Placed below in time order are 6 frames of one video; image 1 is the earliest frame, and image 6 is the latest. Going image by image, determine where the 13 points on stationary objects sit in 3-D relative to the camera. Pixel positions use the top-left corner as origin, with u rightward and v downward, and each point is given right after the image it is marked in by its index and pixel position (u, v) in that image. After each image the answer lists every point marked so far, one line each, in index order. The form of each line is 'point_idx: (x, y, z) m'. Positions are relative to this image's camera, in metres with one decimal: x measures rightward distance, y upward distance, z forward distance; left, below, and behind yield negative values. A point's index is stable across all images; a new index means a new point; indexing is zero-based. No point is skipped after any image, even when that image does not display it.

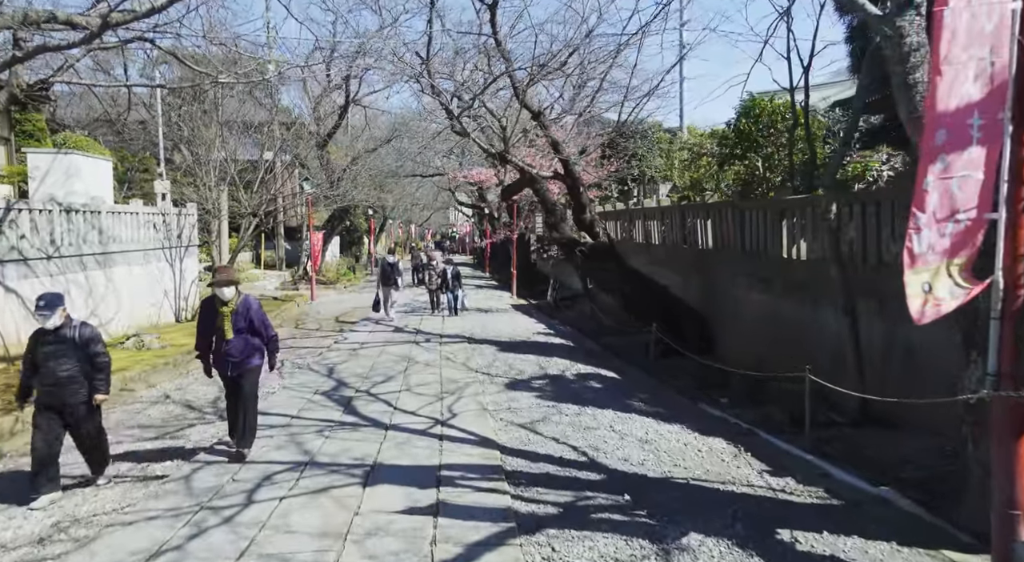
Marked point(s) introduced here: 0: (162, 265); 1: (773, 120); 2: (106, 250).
0: (-7.4, +0.4, +15.6) m
1: (+3.8, +2.3, +10.7) m
2: (-7.1, +0.5, +13.0) m
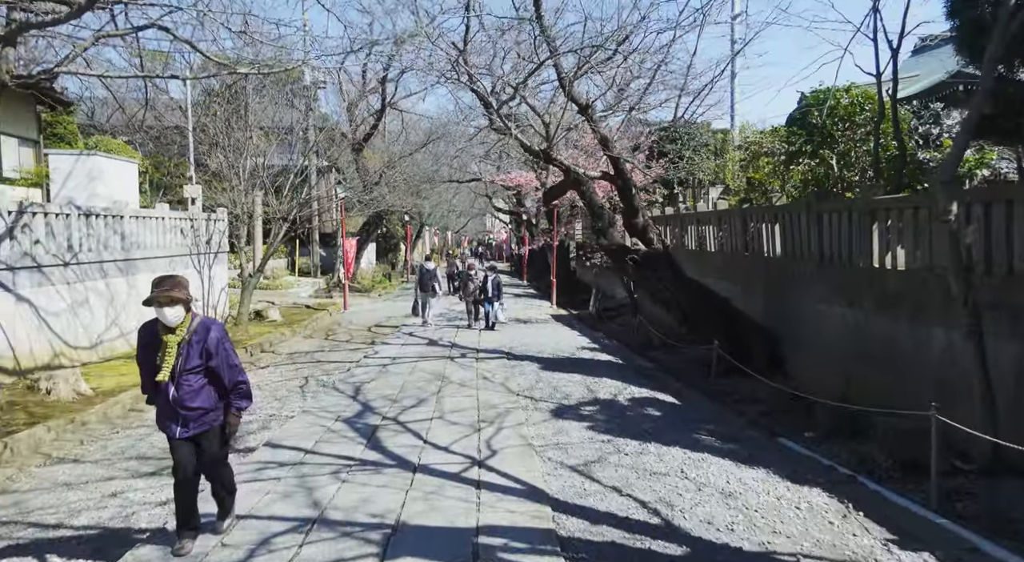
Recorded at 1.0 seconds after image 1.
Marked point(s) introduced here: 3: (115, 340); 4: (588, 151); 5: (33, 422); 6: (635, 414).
0: (-6.6, +0.2, +15.0) m
1: (+4.4, +2.1, +9.6) m
2: (-6.4, +0.4, +12.4) m
3: (-6.3, -1.0, +11.8) m
4: (+1.2, +2.1, +12.0) m
5: (-4.3, -1.3, +6.6) m
6: (+1.2, -1.3, +7.2) m
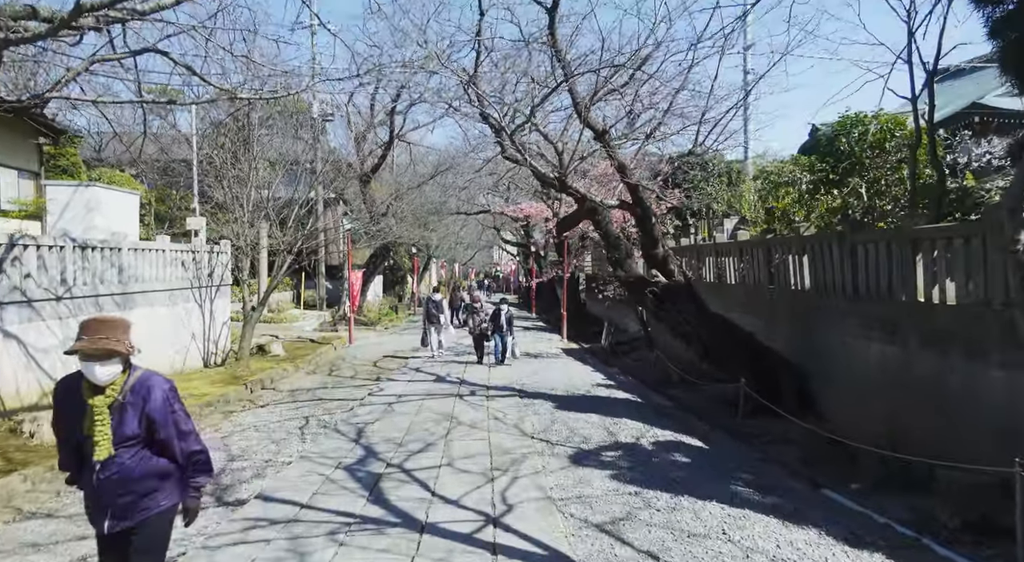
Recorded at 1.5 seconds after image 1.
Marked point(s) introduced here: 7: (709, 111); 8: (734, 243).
0: (-6.4, -0.5, +14.6) m
1: (+4.5, +1.7, +9.1) m
2: (-6.2, -0.1, +11.9) m
3: (-6.2, -1.5, +11.3) m
4: (+1.4, +1.6, +11.6) m
5: (-4.2, -1.6, +6.1) m
6: (+1.3, -1.6, +6.6) m
7: (+2.5, +2.2, +9.3) m
8: (+3.4, +0.6, +11.4) m
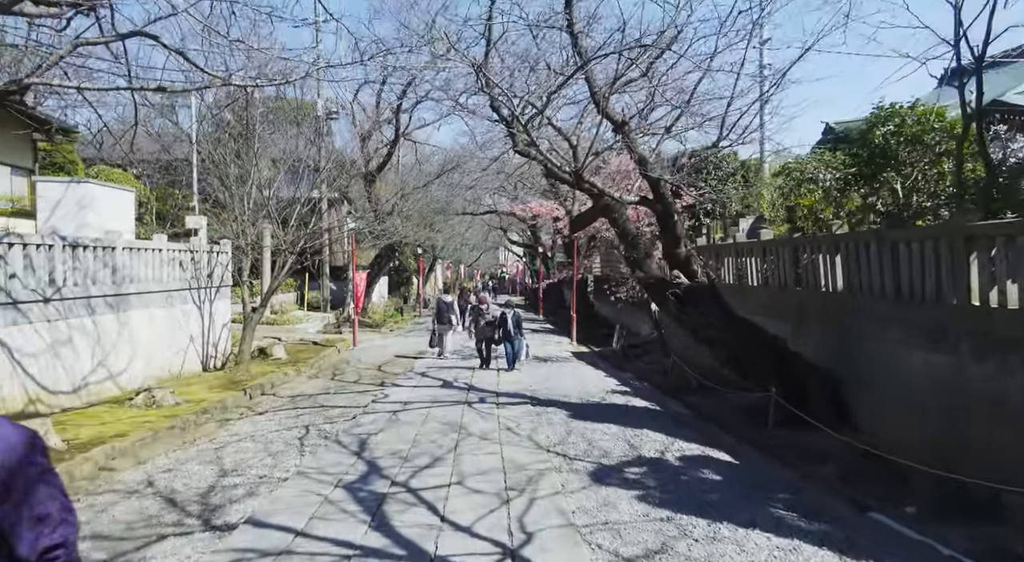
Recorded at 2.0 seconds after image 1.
0: (-6.2, -0.5, +14.1) m
1: (+4.7, +1.7, +8.5) m
2: (-6.1, -0.2, +11.4) m
3: (-6.0, -1.5, +10.8) m
4: (+1.6, +1.5, +11.0) m
5: (-4.0, -1.6, +5.6) m
6: (+1.5, -1.6, +6.1) m
7: (+2.6, +2.1, +8.7) m
8: (+3.6, +0.6, +10.9) m
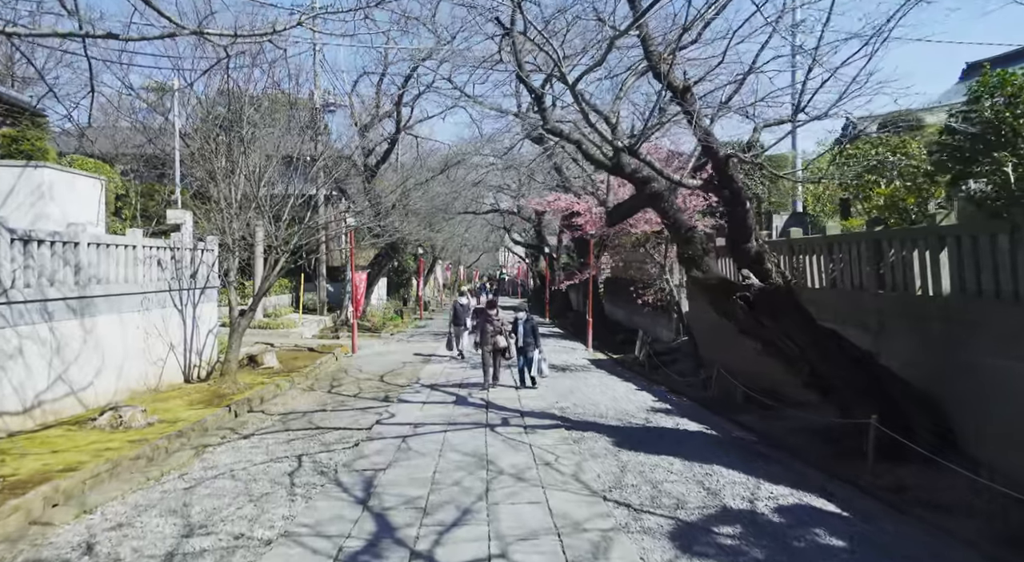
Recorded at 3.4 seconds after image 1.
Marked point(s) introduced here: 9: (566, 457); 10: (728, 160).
0: (-5.9, -0.5, +12.6) m
1: (+5.0, +1.7, +7.1) m
2: (-5.7, -0.2, +9.9) m
3: (-5.7, -1.5, +9.3) m
4: (+1.9, +1.5, +9.5) m
5: (-3.7, -1.6, +4.1) m
6: (+1.8, -1.6, +4.6) m
7: (+3.0, +2.1, +7.3) m
8: (+3.9, +0.6, +9.4) m
9: (+0.5, -1.6, +6.8) m
10: (+2.1, +1.2, +7.3) m
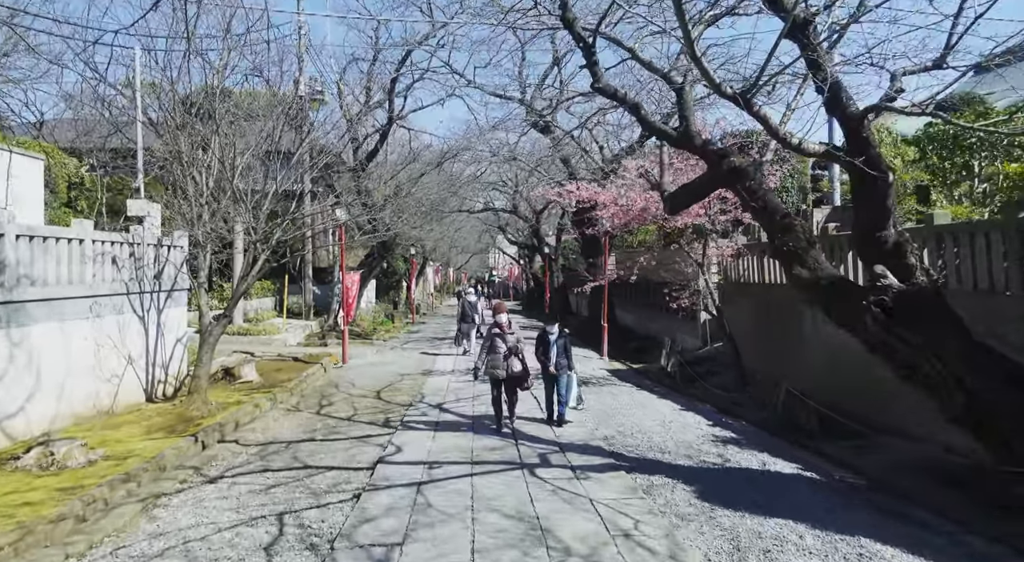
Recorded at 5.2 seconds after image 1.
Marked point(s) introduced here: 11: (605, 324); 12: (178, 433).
0: (-5.6, -0.5, +10.6) m
1: (+5.4, +1.7, +5.3) m
2: (-5.4, -0.2, +8.0) m
3: (-5.3, -1.5, +7.3) m
4: (+2.3, +1.5, +7.7) m
5: (-3.2, -1.6, +2.2) m
6: (+2.3, -1.6, +2.8) m
7: (+3.4, +2.1, +5.5) m
8: (+4.3, +0.5, +7.6) m
9: (+0.9, -1.6, +4.9) m
10: (+2.5, +1.2, +5.5) m
11: (+2.3, -1.1, +18.9) m
12: (-3.9, -1.8, +8.7) m
